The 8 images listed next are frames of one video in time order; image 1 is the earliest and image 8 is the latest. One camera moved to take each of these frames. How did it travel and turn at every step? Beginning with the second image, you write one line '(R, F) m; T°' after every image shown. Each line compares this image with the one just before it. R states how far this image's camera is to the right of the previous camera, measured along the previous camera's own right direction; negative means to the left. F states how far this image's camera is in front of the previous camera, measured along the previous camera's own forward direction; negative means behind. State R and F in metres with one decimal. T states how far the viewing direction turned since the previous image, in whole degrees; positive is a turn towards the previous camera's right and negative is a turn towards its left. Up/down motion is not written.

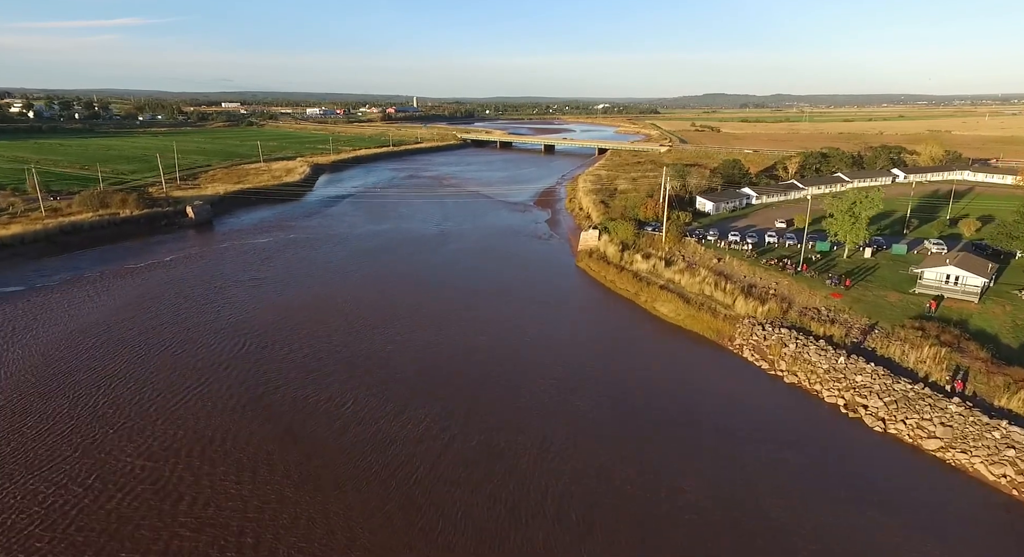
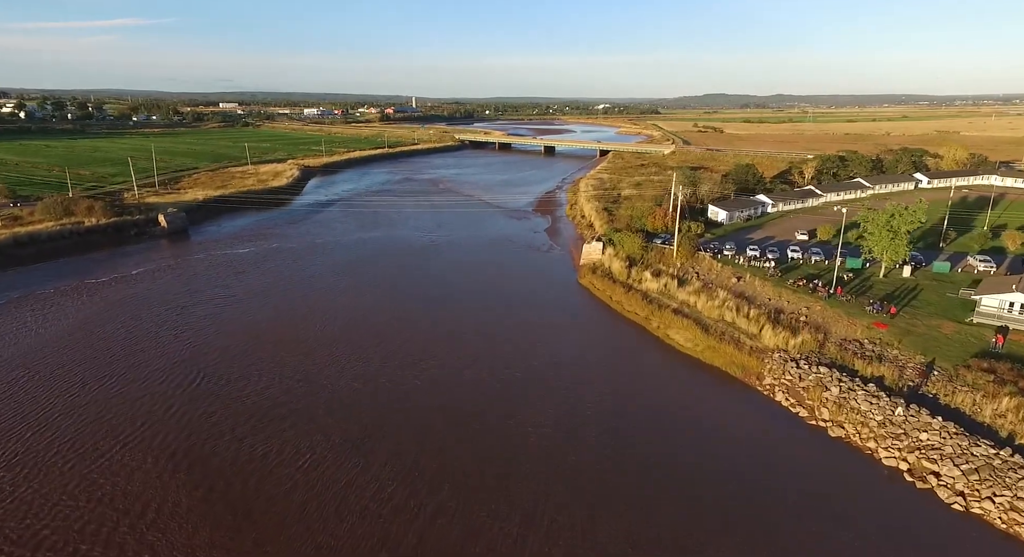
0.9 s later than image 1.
(+0.2, +2.3) m; 0°
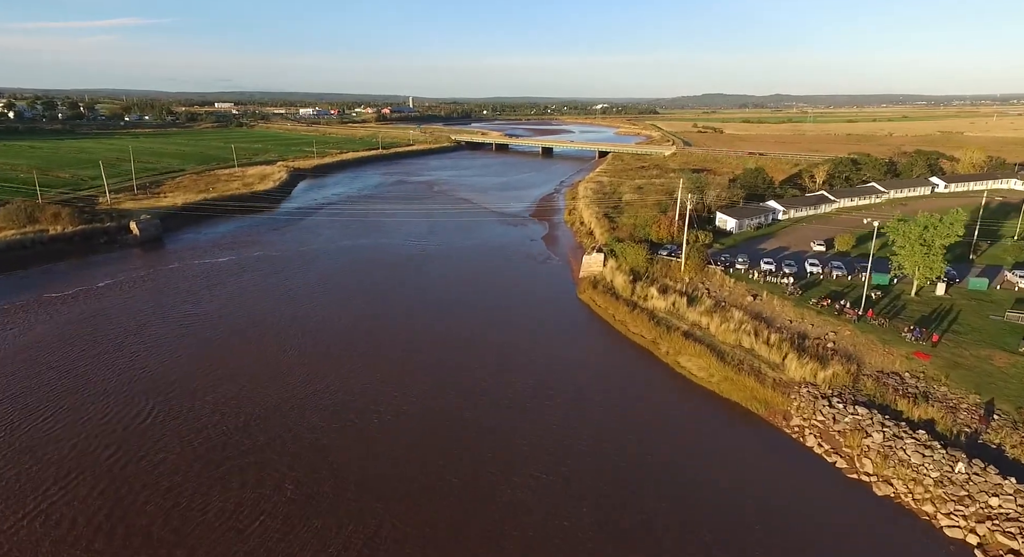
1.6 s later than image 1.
(+0.2, +1.8) m; 0°
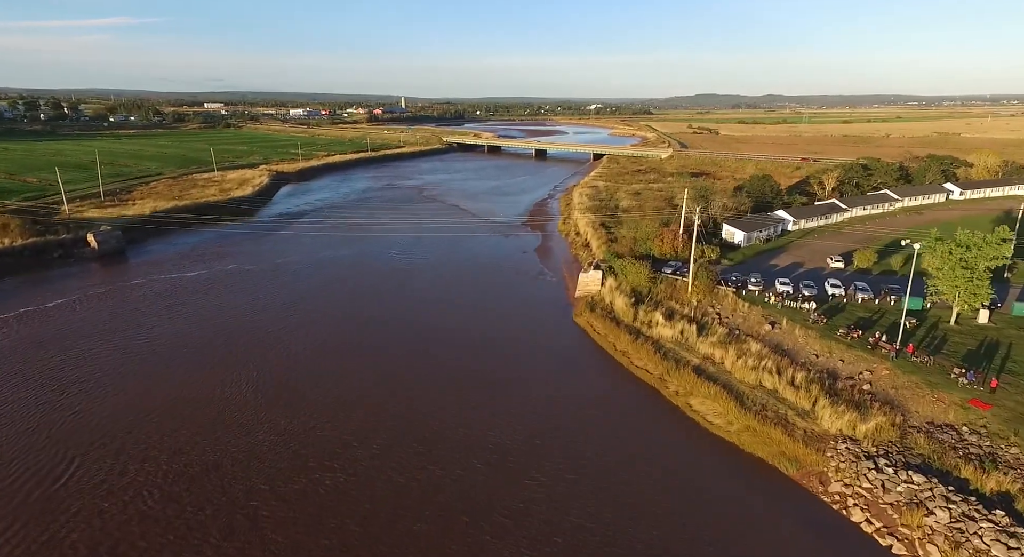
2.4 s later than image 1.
(+0.2, +2.0) m; +1°
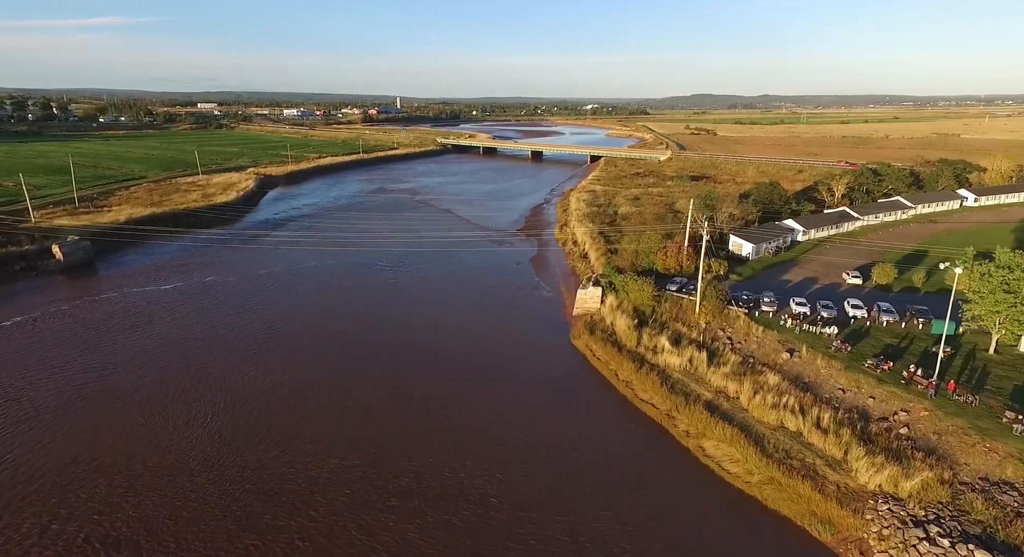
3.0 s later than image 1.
(+0.1, +1.5) m; 0°
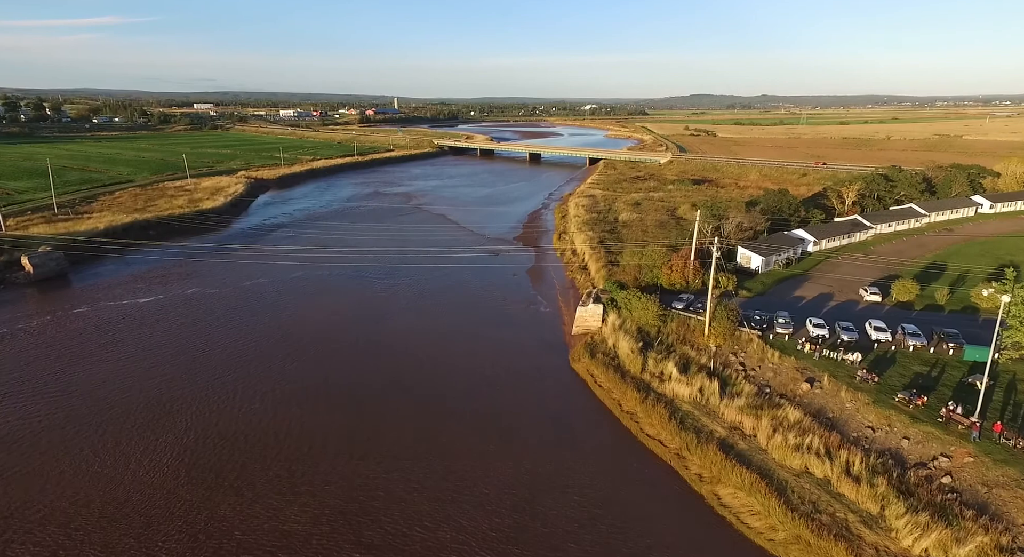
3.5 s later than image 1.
(+0.1, +1.2) m; 0°
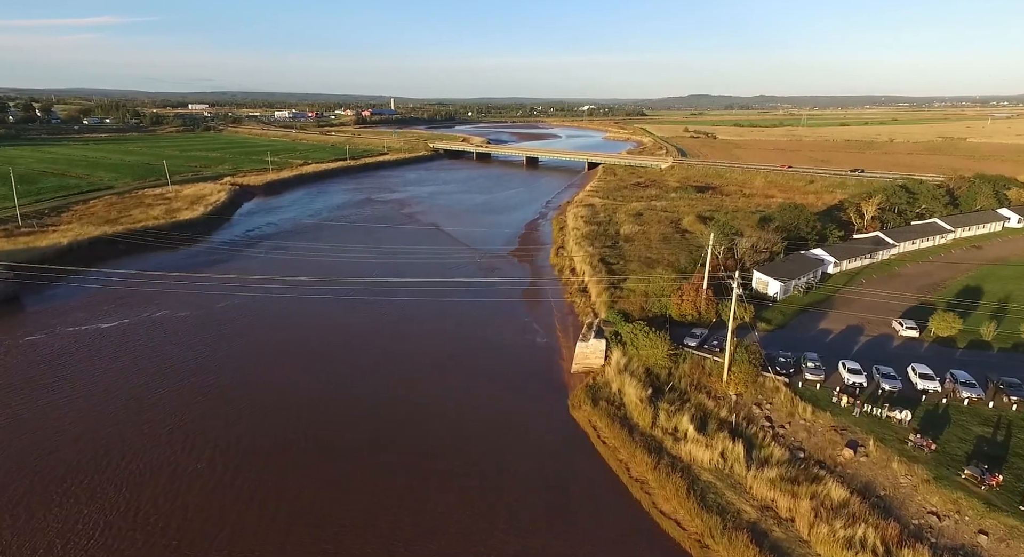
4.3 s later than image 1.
(+0.2, +2.0) m; 0°
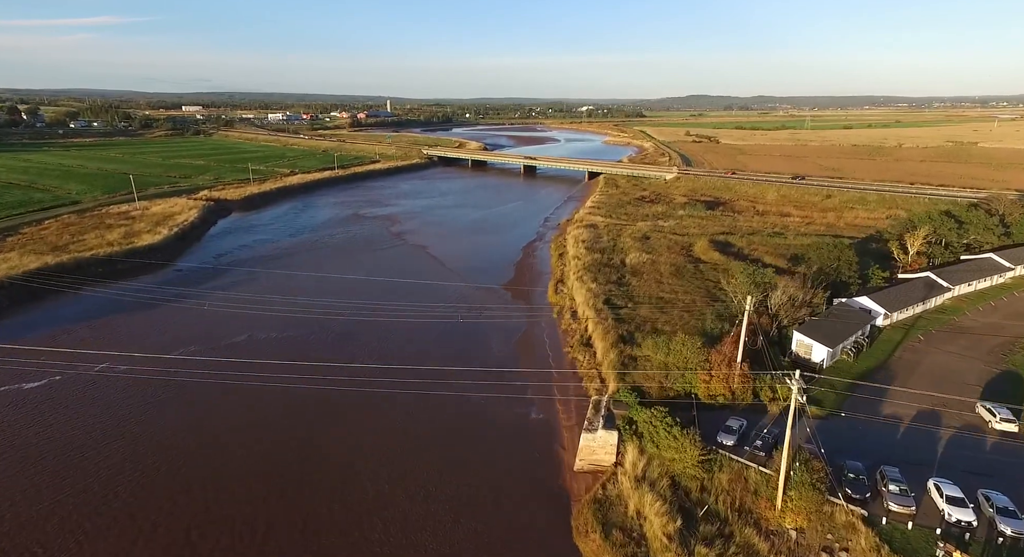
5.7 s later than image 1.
(+0.2, +3.3) m; 0°
